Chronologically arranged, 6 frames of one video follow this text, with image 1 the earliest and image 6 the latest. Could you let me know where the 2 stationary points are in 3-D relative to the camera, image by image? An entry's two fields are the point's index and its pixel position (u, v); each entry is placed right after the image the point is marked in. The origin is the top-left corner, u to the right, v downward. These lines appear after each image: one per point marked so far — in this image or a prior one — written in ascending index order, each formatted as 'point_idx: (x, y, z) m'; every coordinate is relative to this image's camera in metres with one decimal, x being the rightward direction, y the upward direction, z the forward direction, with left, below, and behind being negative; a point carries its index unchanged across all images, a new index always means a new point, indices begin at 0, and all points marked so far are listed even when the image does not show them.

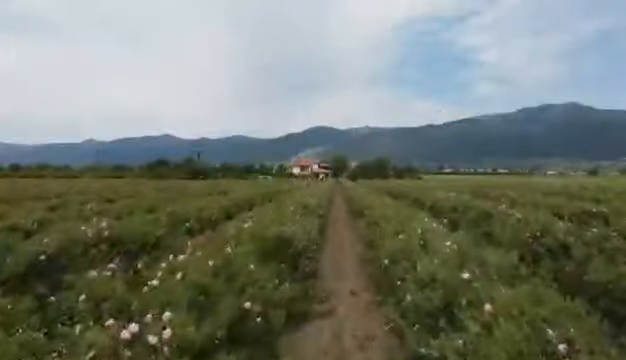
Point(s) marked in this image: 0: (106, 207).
0: (-6.2, -0.8, +17.8) m
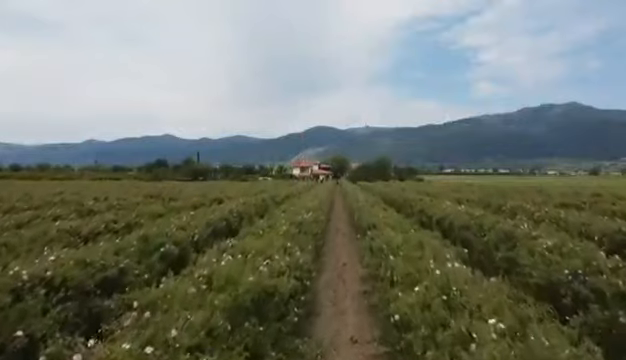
0: (-6.3, -1.2, +16.0) m
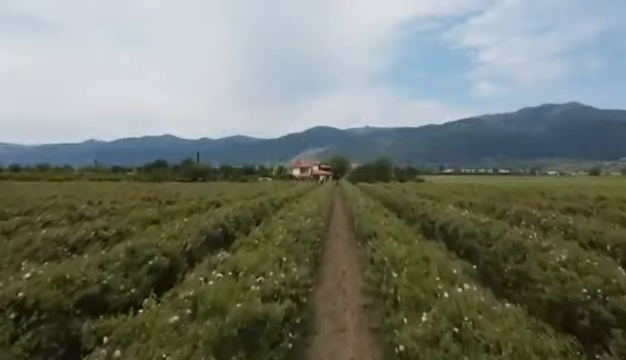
0: (-6.4, -1.3, +15.3) m
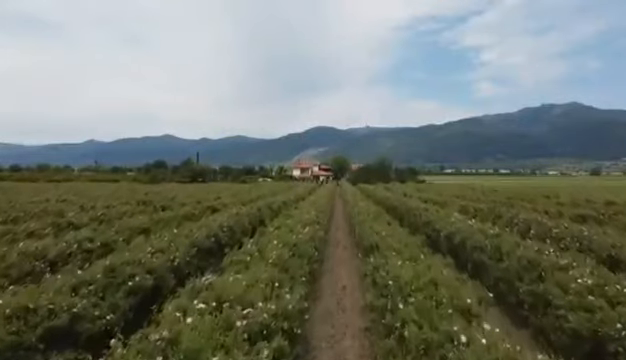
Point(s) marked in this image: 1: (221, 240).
0: (-6.4, -1.6, +14.3) m
1: (-2.7, -1.7, +17.2) m
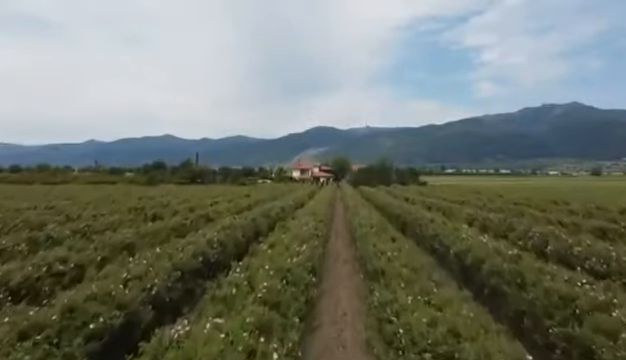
0: (-6.5, -1.9, +12.8) m
1: (-2.7, -2.1, +15.7) m
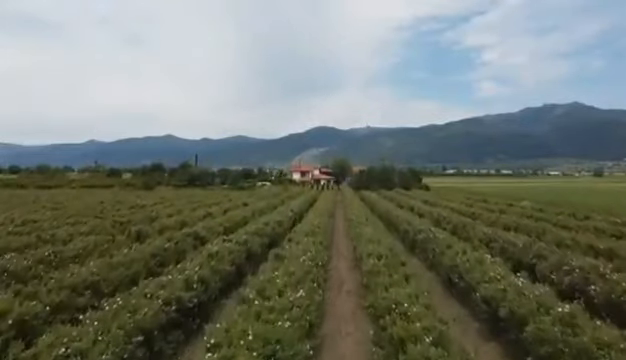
0: (-6.5, -2.6, +10.0) m
1: (-2.8, -2.7, +12.9) m
